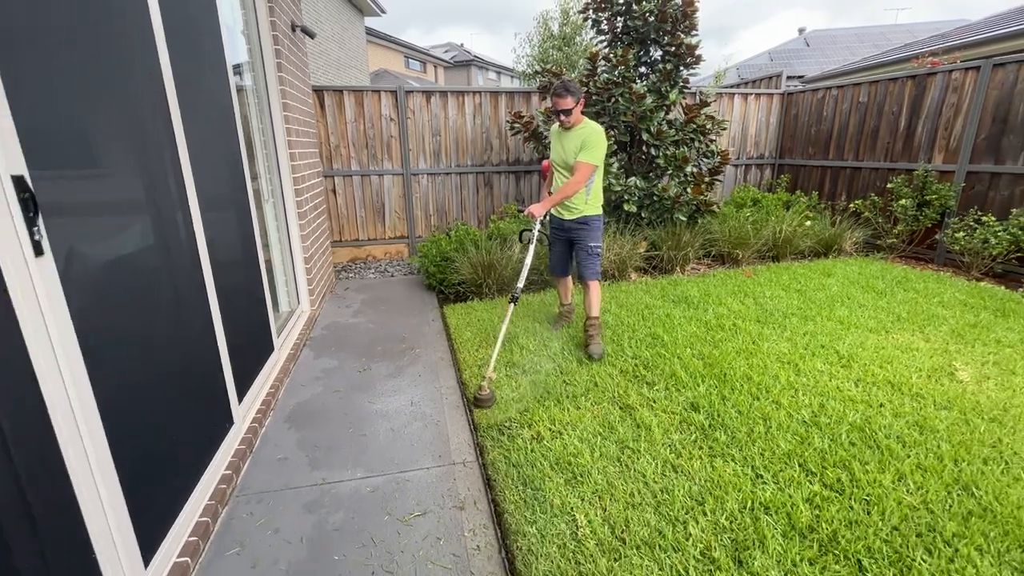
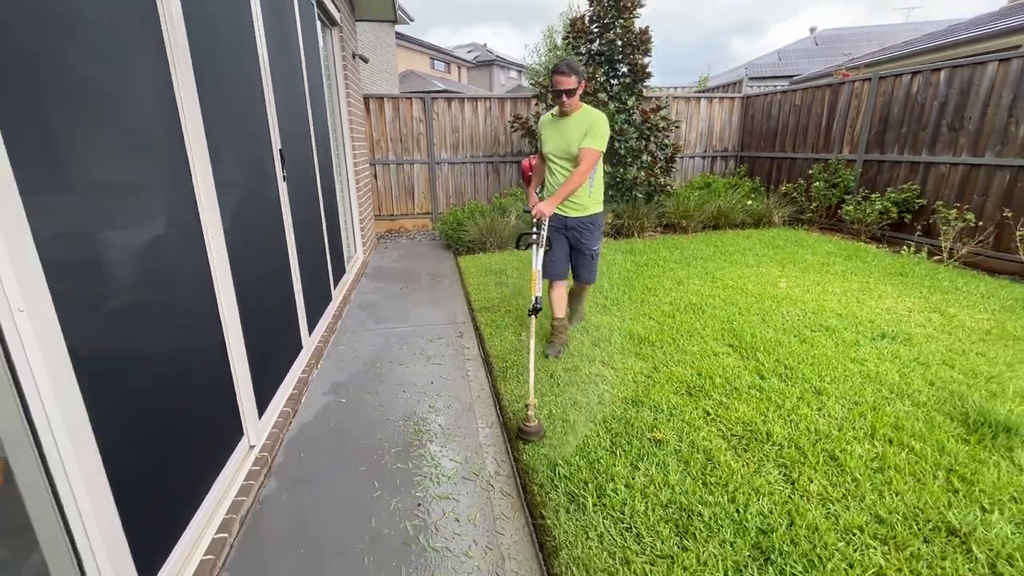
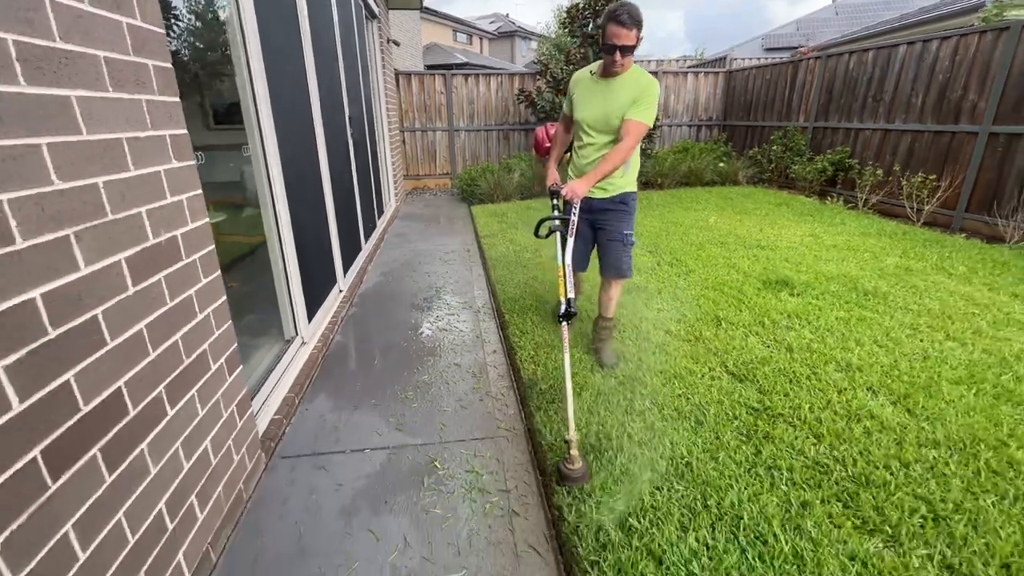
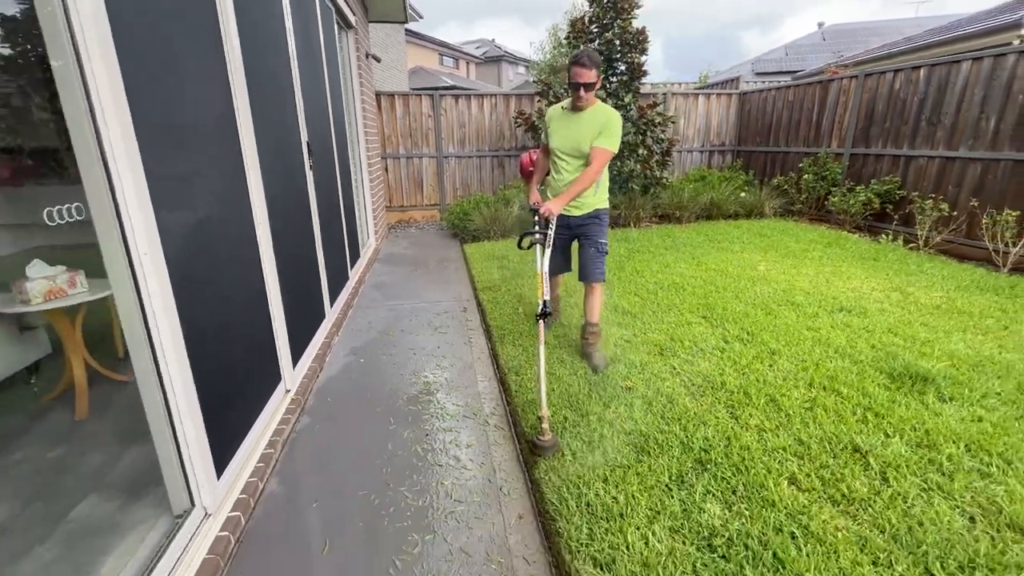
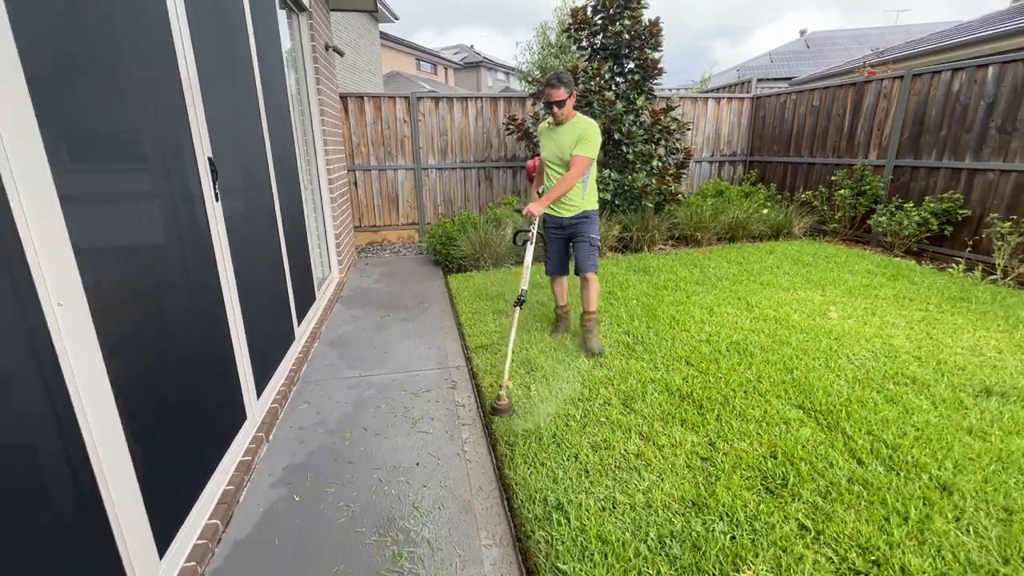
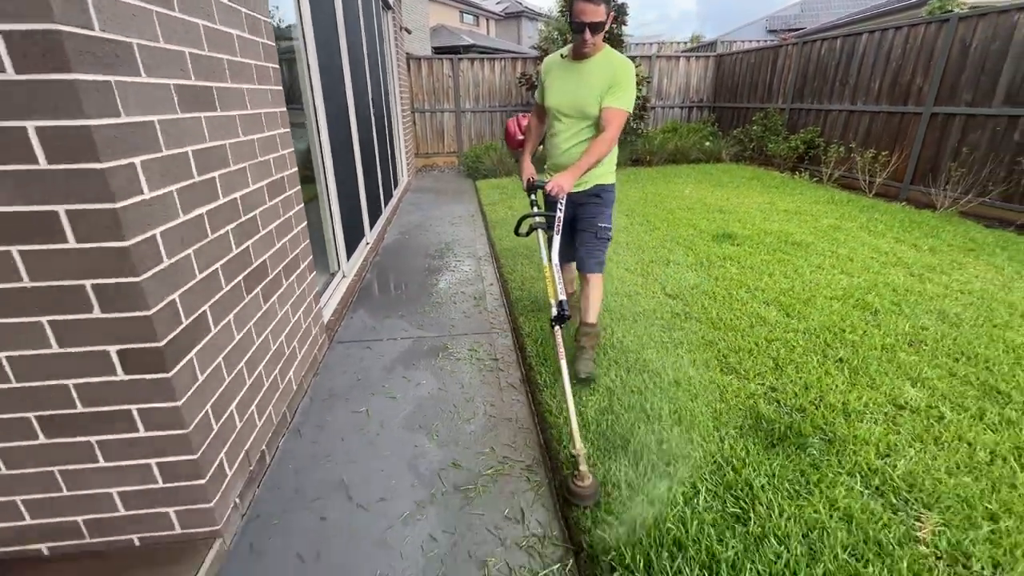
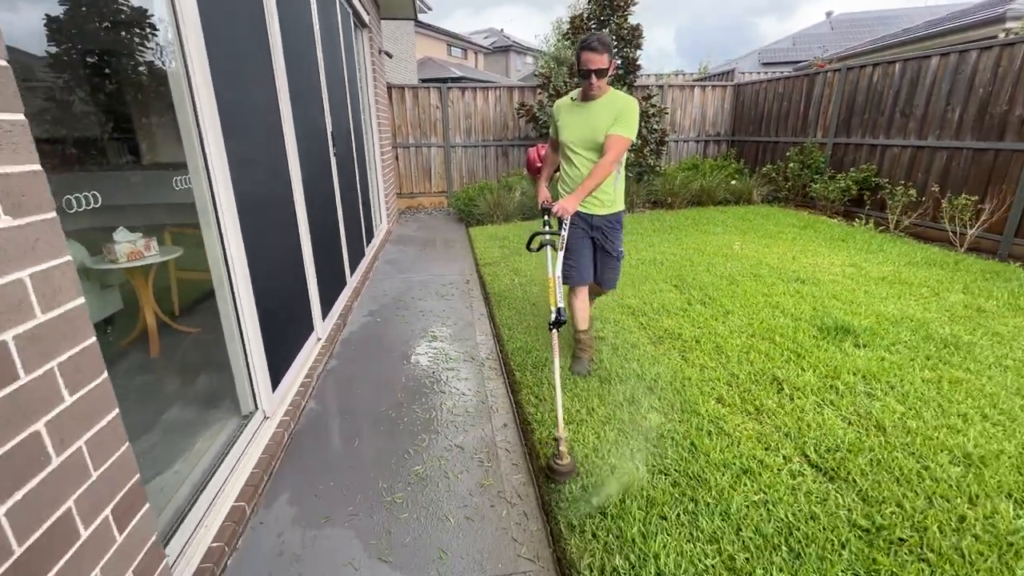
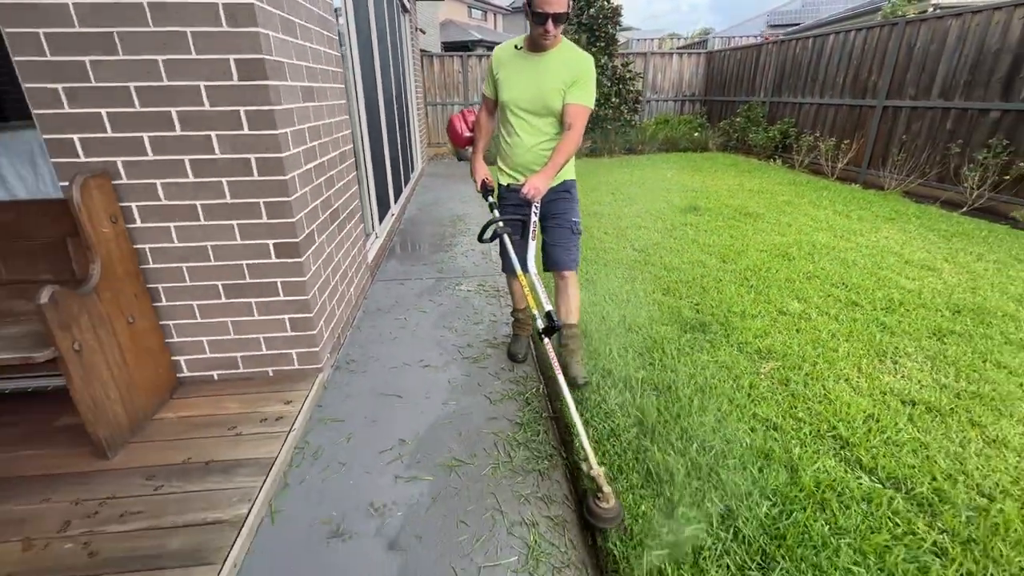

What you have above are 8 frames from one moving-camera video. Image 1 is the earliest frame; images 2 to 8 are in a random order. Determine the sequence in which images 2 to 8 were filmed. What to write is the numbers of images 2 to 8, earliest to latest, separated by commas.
5, 2, 4, 7, 3, 6, 8
